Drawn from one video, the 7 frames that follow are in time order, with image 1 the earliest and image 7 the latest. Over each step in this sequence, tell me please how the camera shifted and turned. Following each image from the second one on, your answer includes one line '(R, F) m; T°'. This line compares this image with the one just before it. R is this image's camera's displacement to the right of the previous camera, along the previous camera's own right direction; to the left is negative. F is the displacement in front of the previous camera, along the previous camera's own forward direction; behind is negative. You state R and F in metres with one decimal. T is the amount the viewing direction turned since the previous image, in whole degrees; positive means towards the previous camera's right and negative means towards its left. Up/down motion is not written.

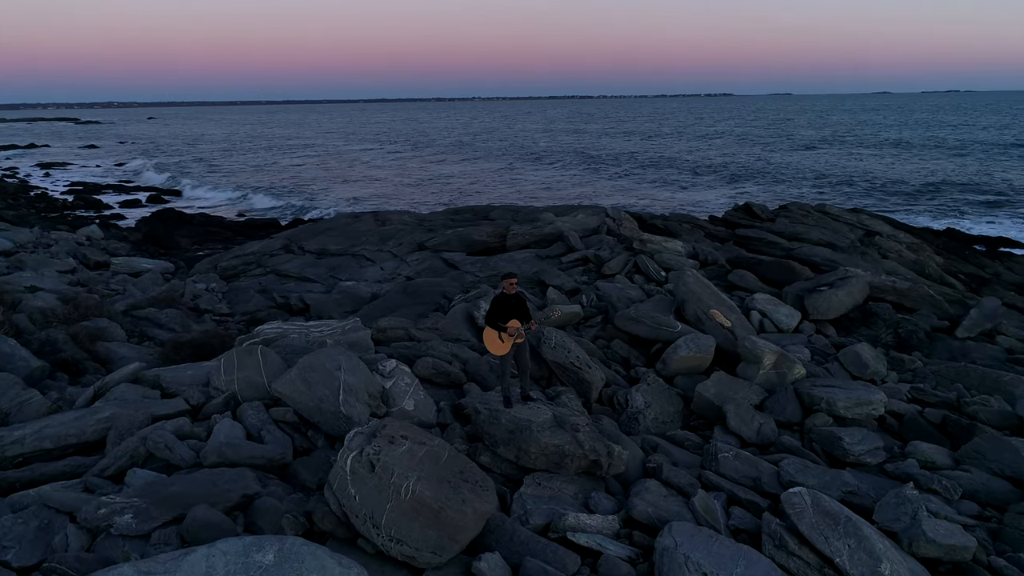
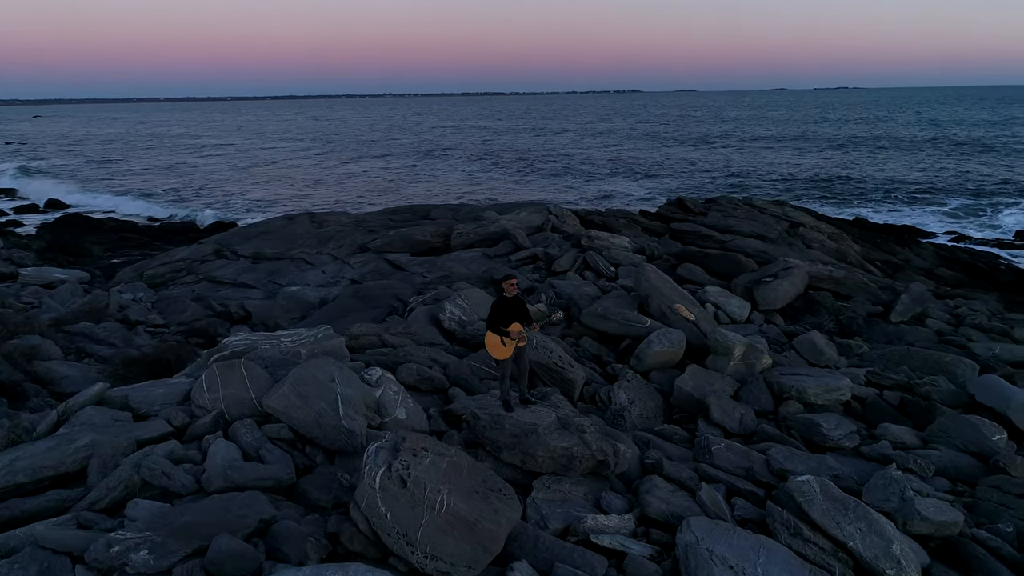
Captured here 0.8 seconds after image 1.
(-0.7, +0.1) m; +7°
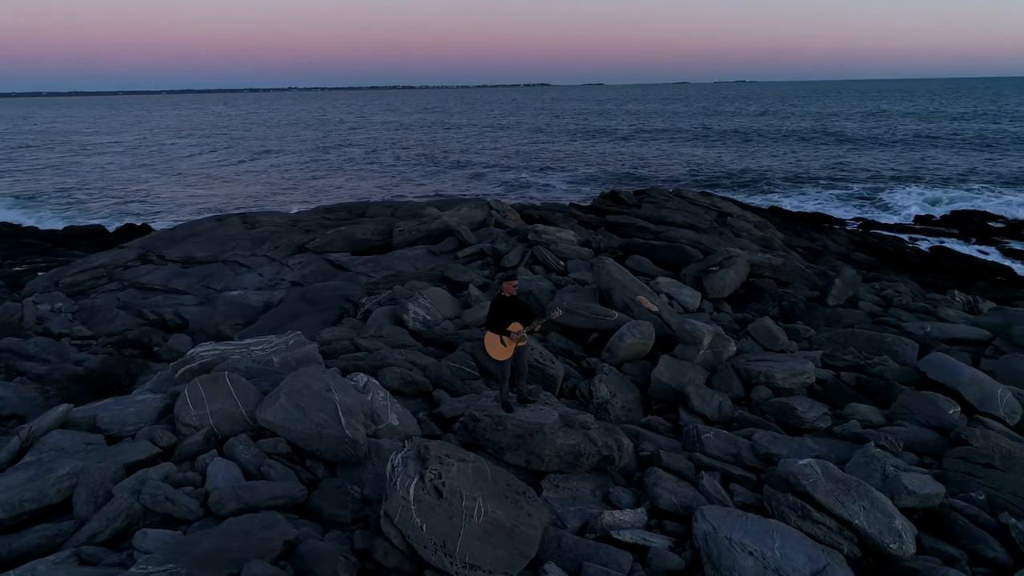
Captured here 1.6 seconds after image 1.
(-0.7, +0.1) m; +7°
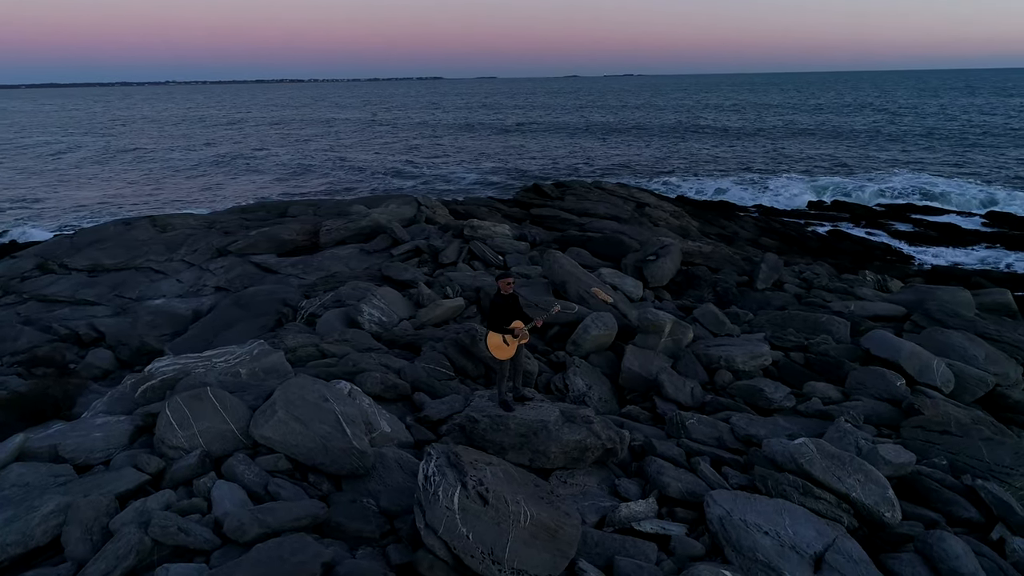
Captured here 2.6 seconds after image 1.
(-0.8, +0.1) m; +8°
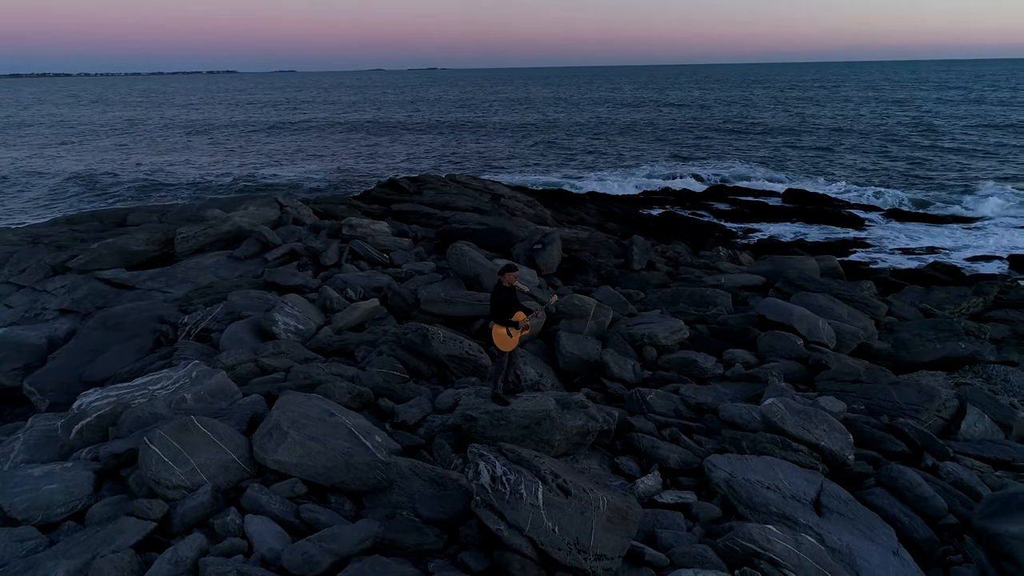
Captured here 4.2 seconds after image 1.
(-1.4, +0.2) m; +14°
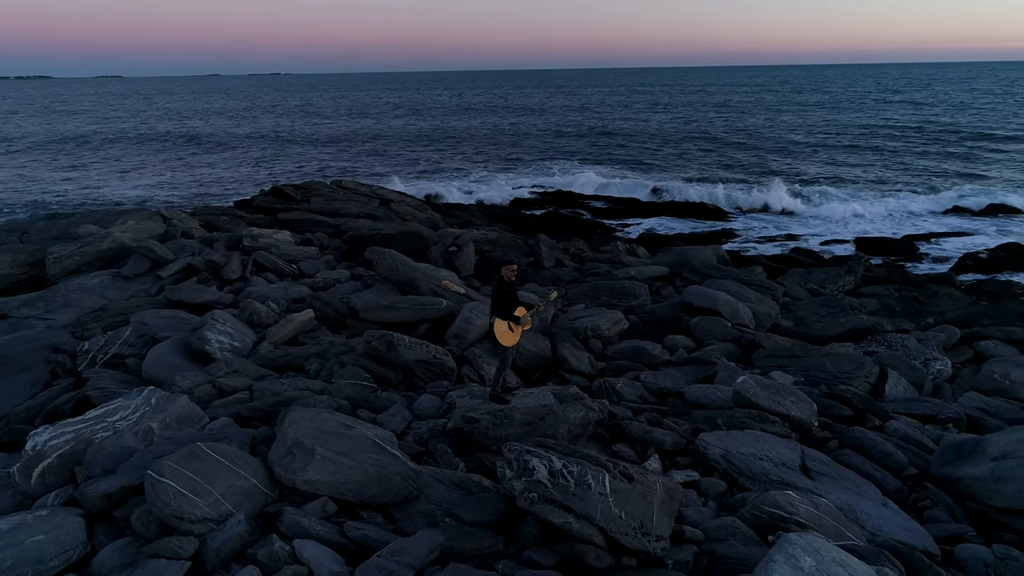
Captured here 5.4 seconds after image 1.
(-1.1, +0.1) m; +11°
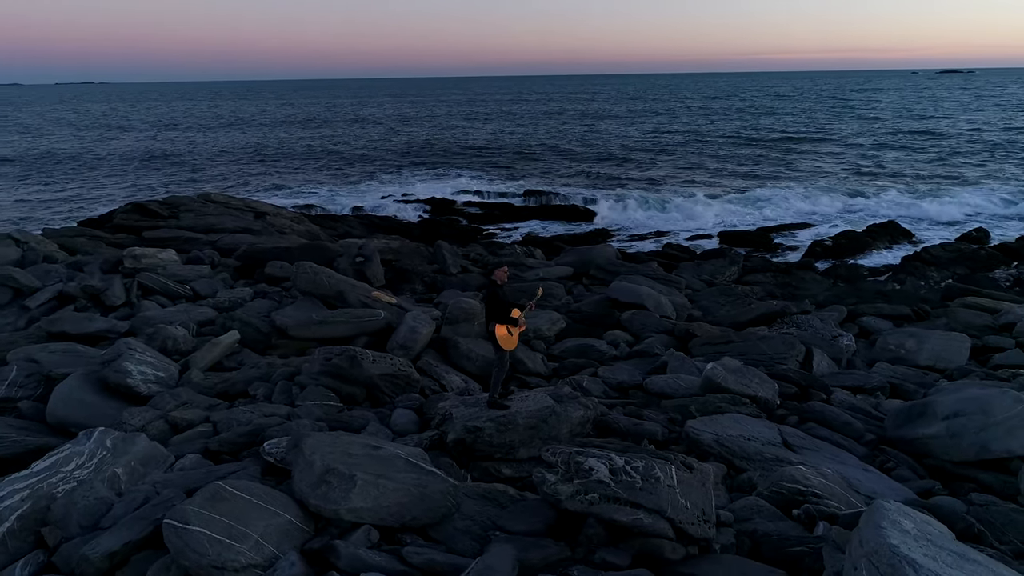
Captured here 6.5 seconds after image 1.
(-1.1, +0.2) m; +12°
